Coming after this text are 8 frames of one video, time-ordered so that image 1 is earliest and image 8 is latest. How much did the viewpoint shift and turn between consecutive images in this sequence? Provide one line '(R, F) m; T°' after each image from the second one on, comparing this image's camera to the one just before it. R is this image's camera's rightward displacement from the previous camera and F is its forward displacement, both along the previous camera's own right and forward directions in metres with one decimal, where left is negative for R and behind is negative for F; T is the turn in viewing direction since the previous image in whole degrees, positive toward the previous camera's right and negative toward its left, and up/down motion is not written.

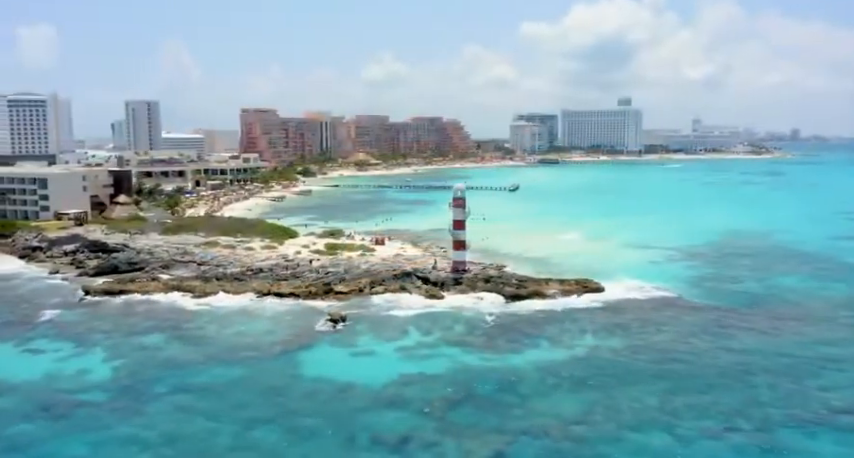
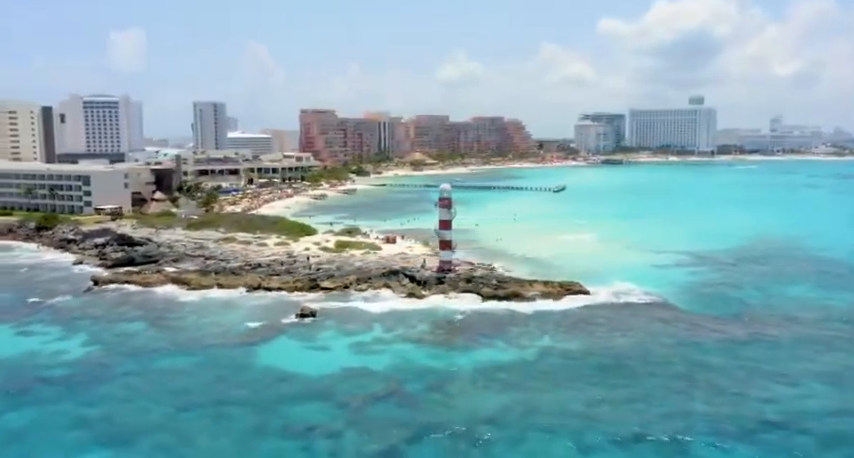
(+4.8, -0.1) m; -6°
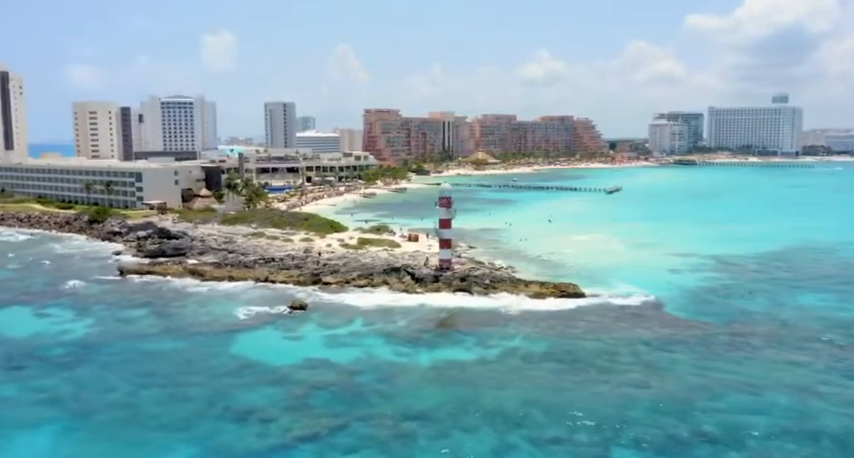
(+4.3, -0.2) m; -7°
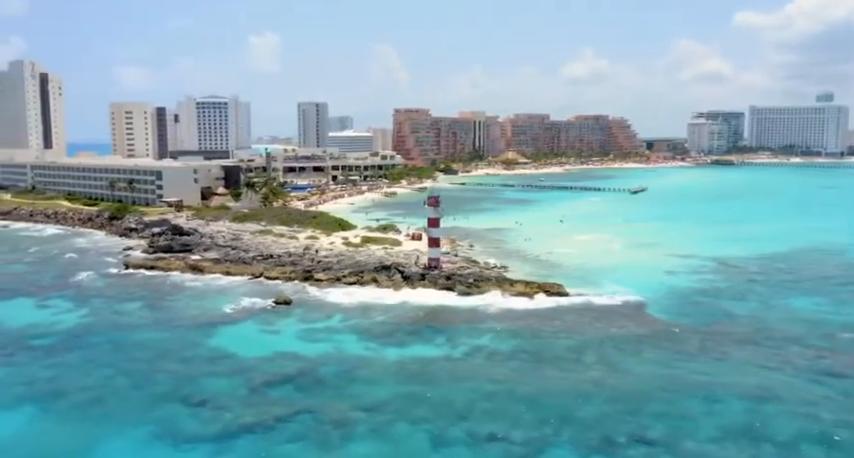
(+2.9, -0.3) m; -3°
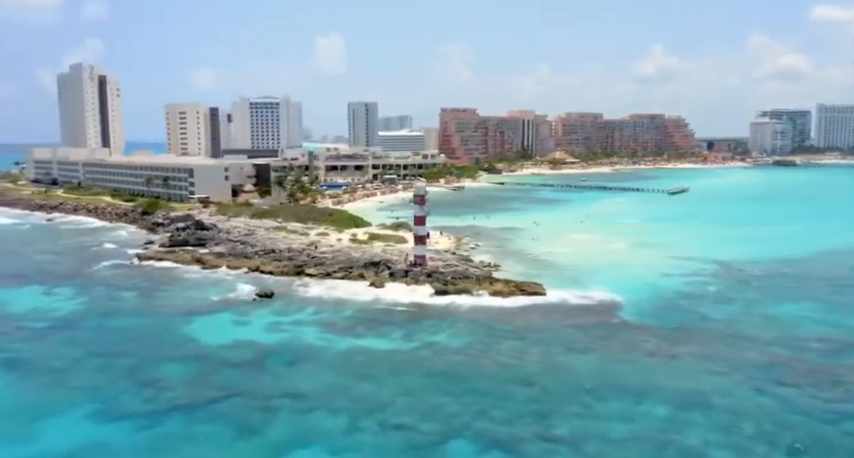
(+4.3, -0.5) m; -5°
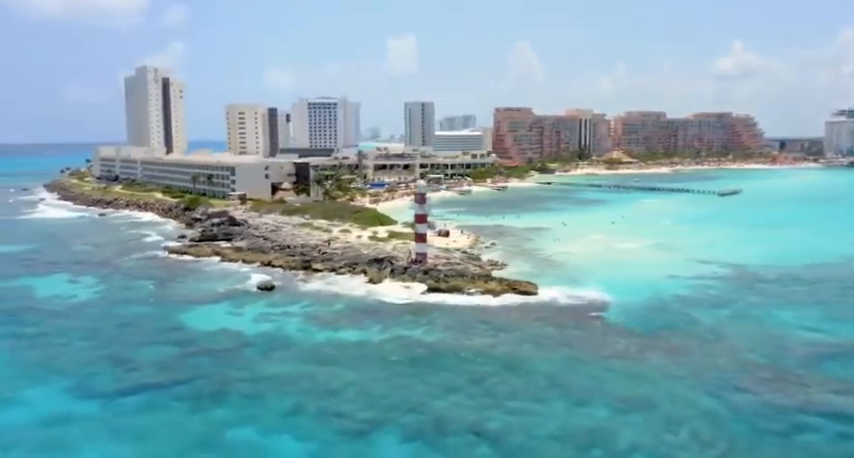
(+3.9, -0.5) m; -6°
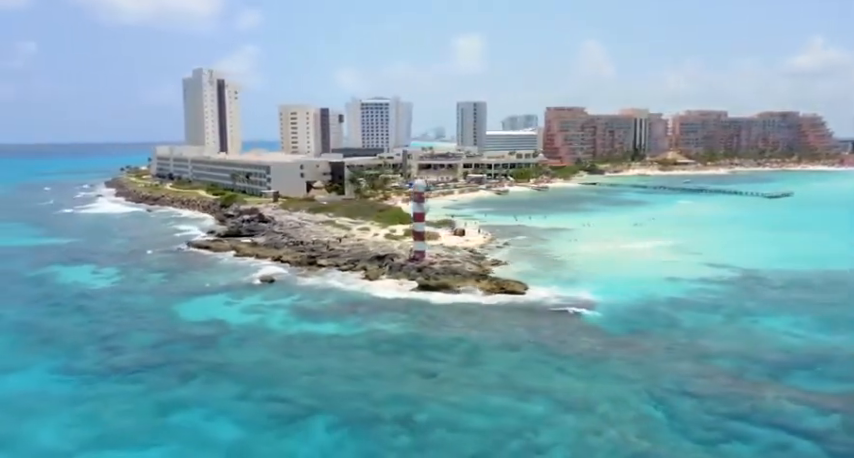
(+3.8, -0.6) m; -5°
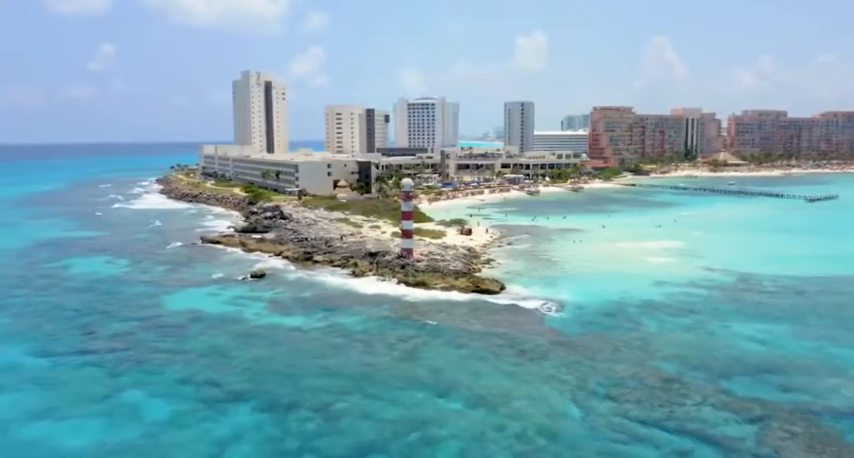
(+4.3, -0.7) m; -5°
